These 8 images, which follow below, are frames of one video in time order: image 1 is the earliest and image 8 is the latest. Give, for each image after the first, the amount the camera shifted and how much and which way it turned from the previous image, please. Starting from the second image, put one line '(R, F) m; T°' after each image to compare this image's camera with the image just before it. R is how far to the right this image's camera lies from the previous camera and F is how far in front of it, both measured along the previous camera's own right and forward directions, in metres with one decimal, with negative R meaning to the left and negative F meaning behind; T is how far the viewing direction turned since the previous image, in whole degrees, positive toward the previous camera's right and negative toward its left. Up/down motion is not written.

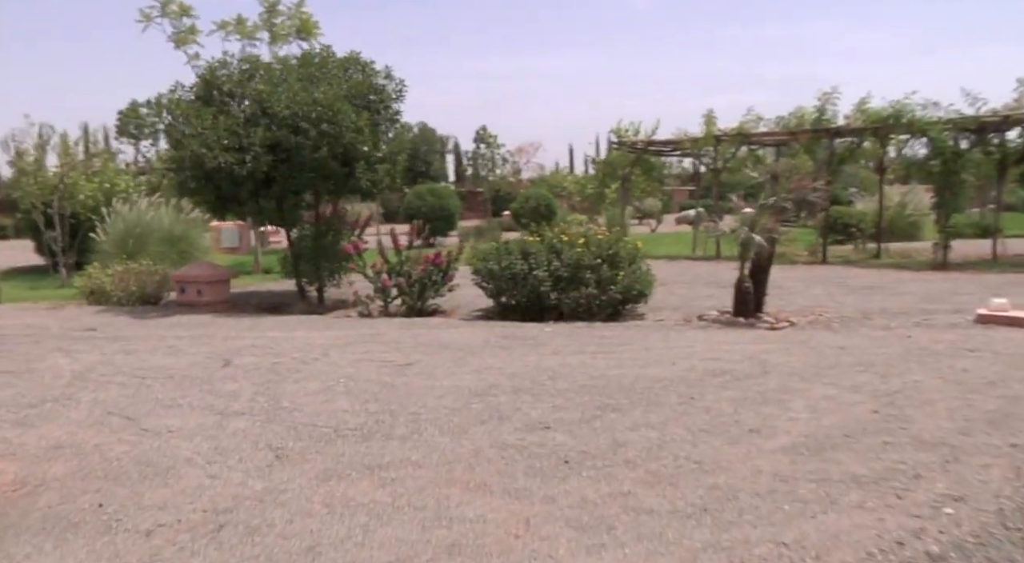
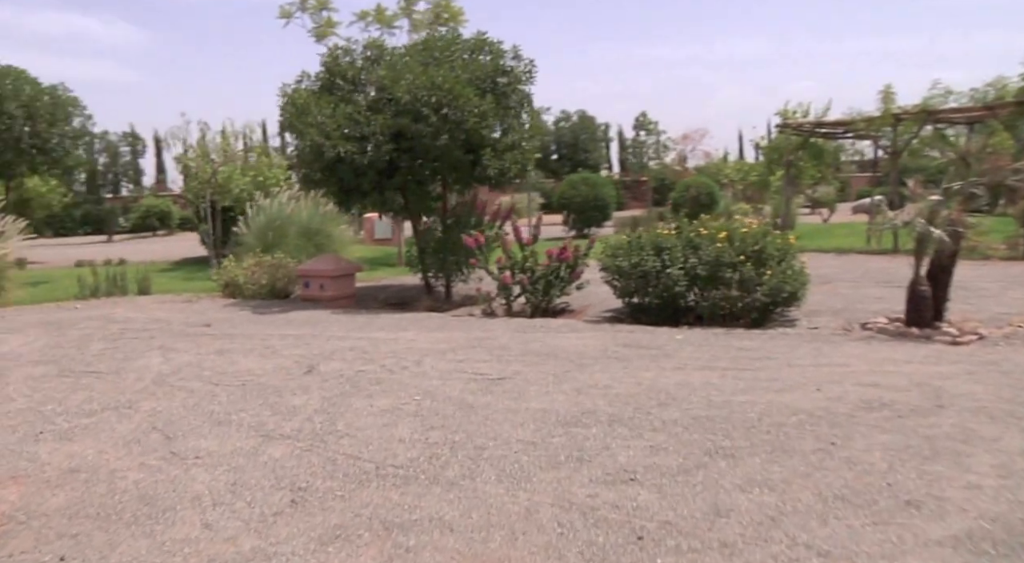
(+0.3, +0.8) m; -12°
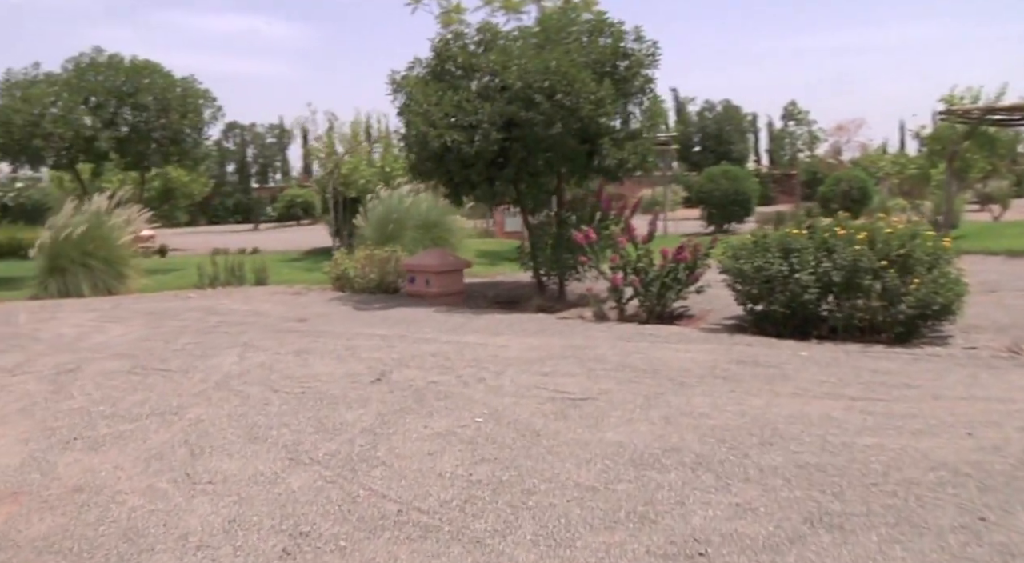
(+0.3, +0.6) m; -10°
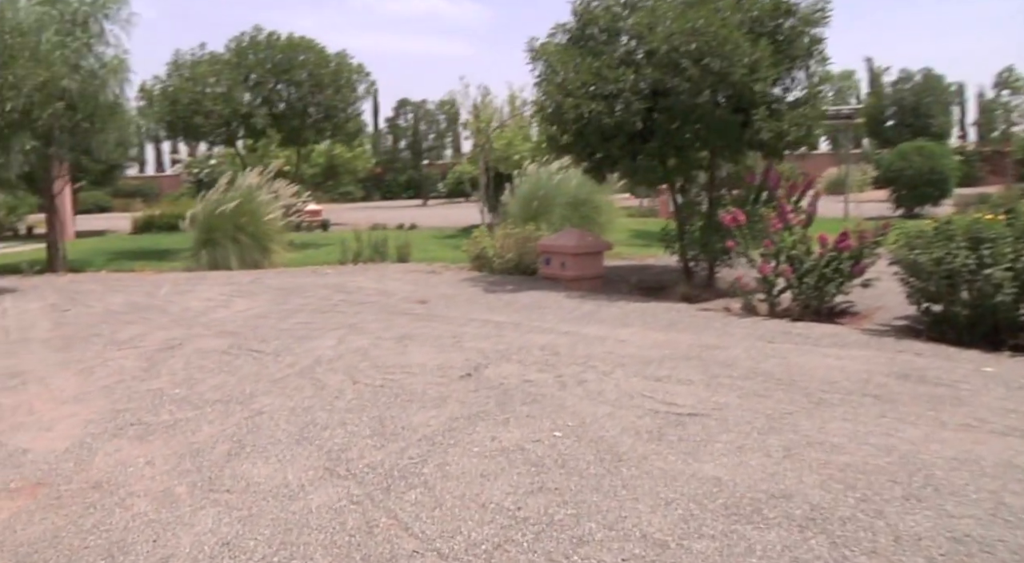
(+0.4, +0.6) m; -13°
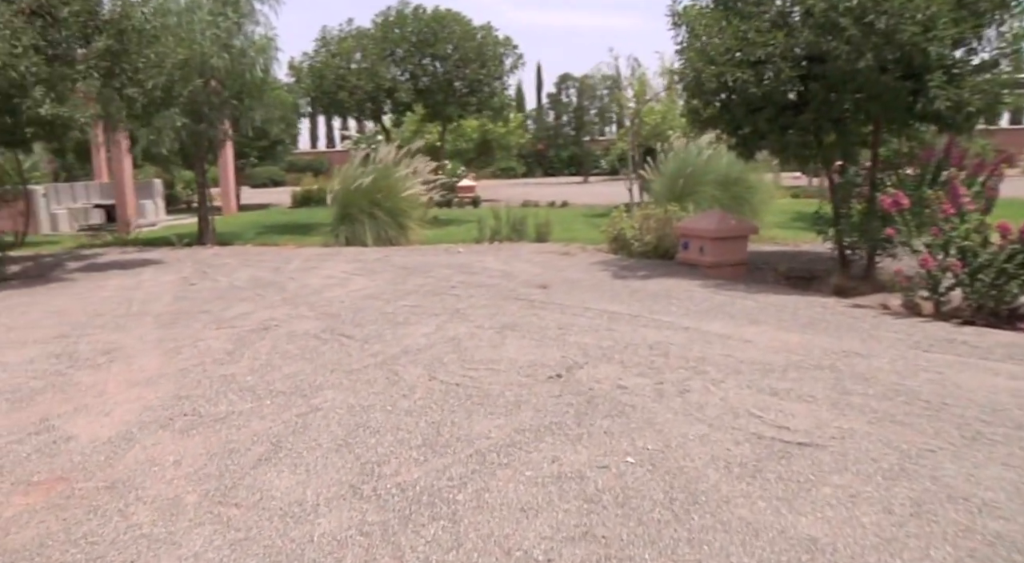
(+0.4, +0.5) m; -12°
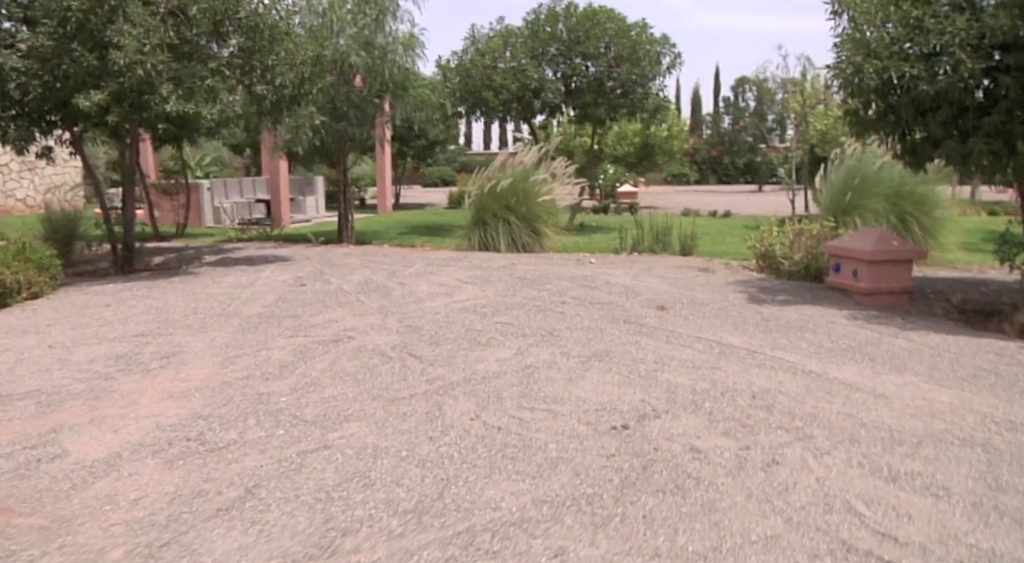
(+0.5, +0.6) m; -13°
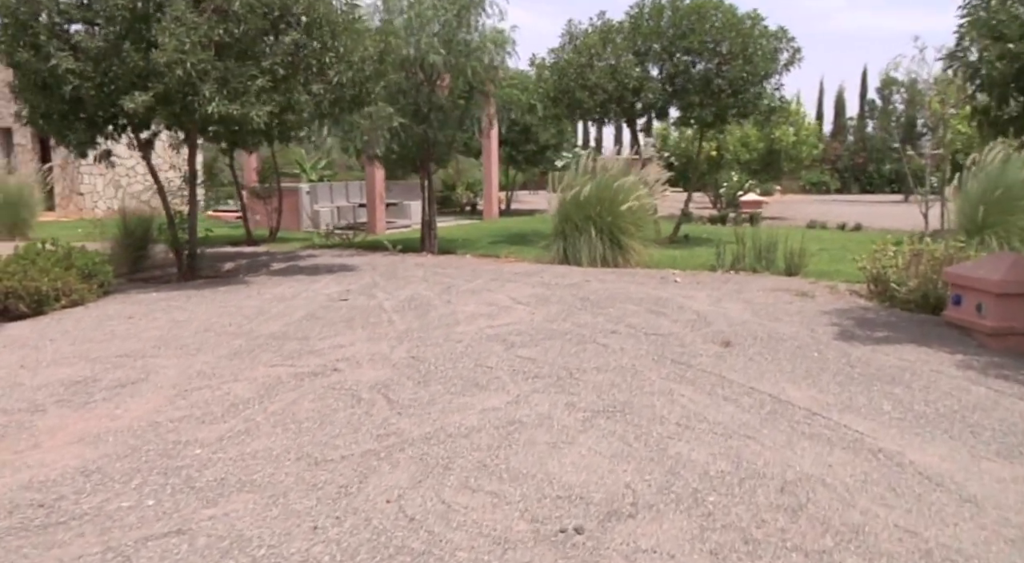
(+0.8, +0.9) m; -11°
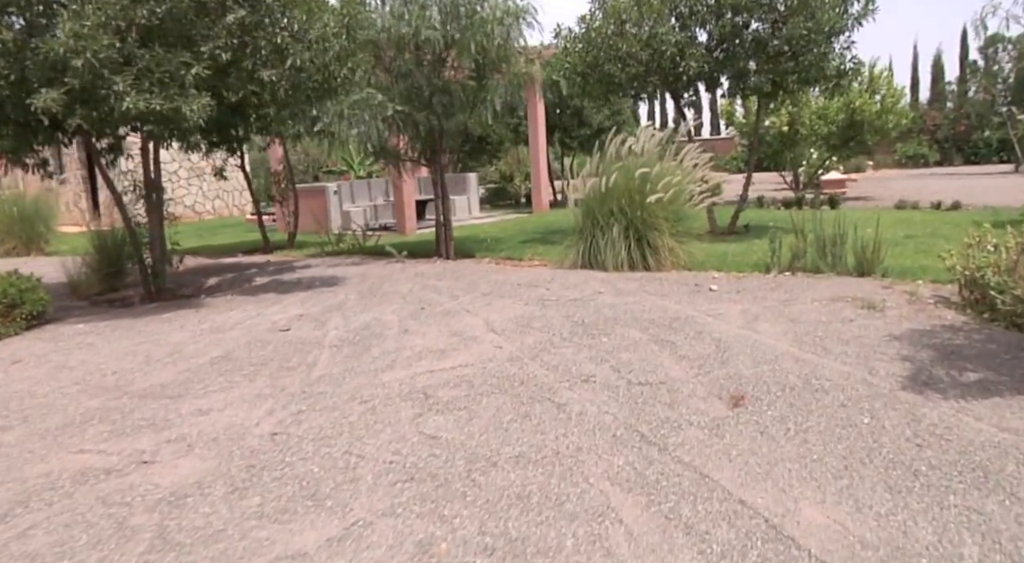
(+1.0, +1.6) m; -7°
